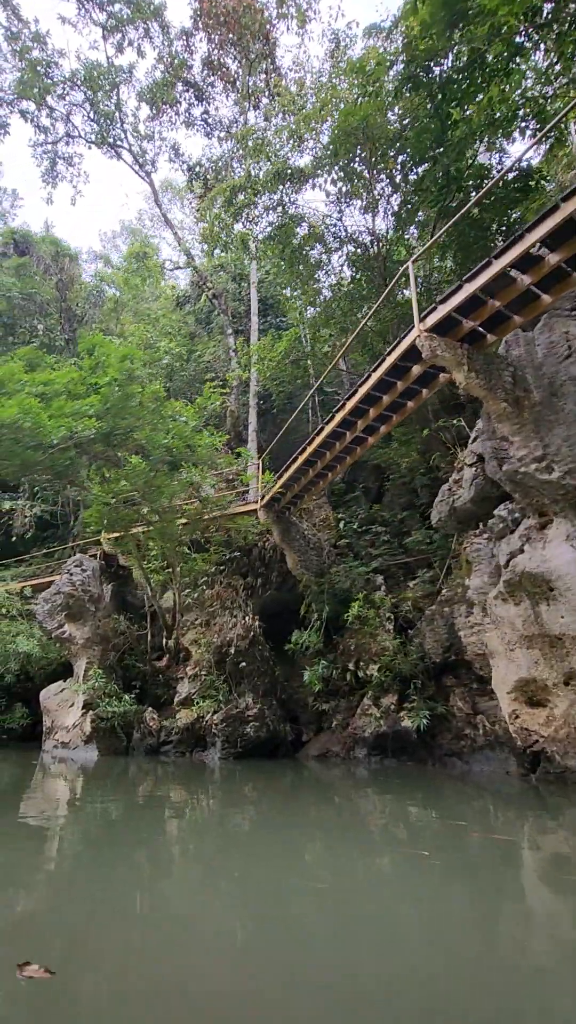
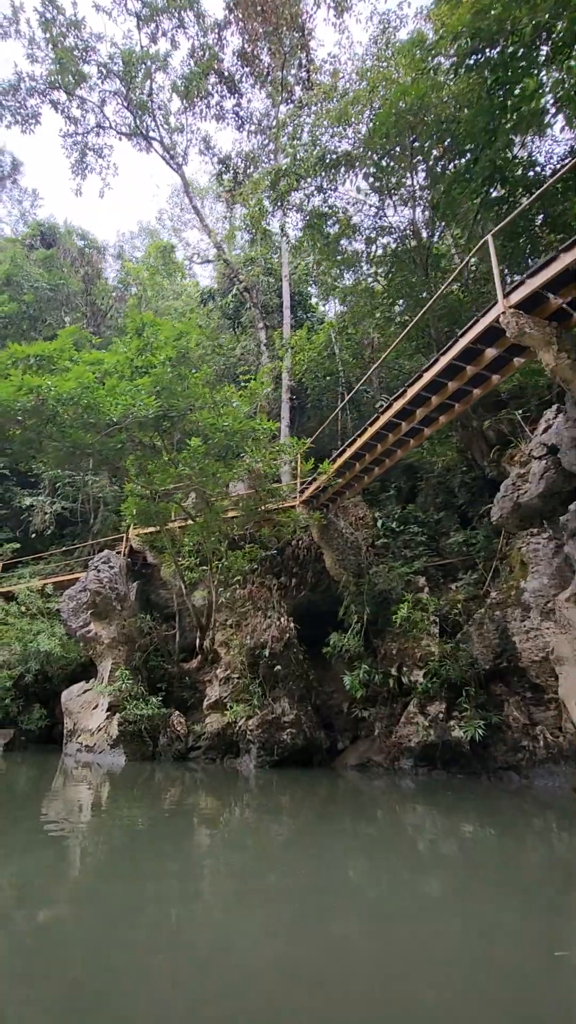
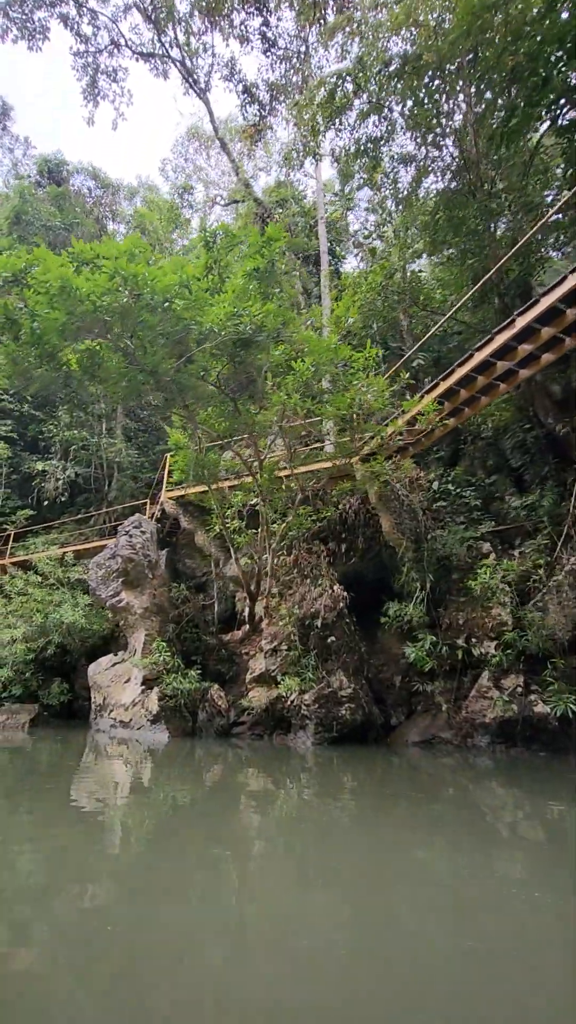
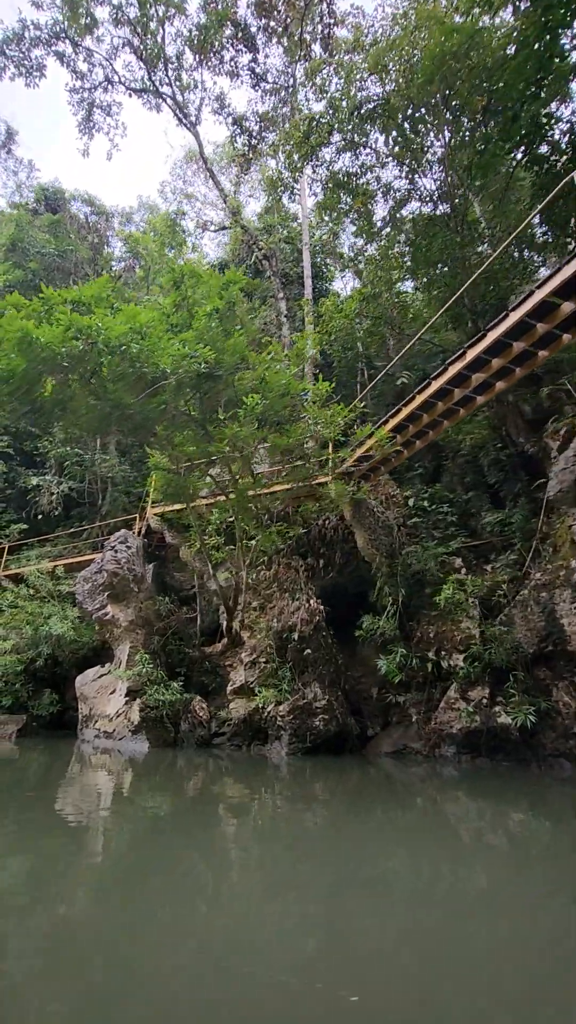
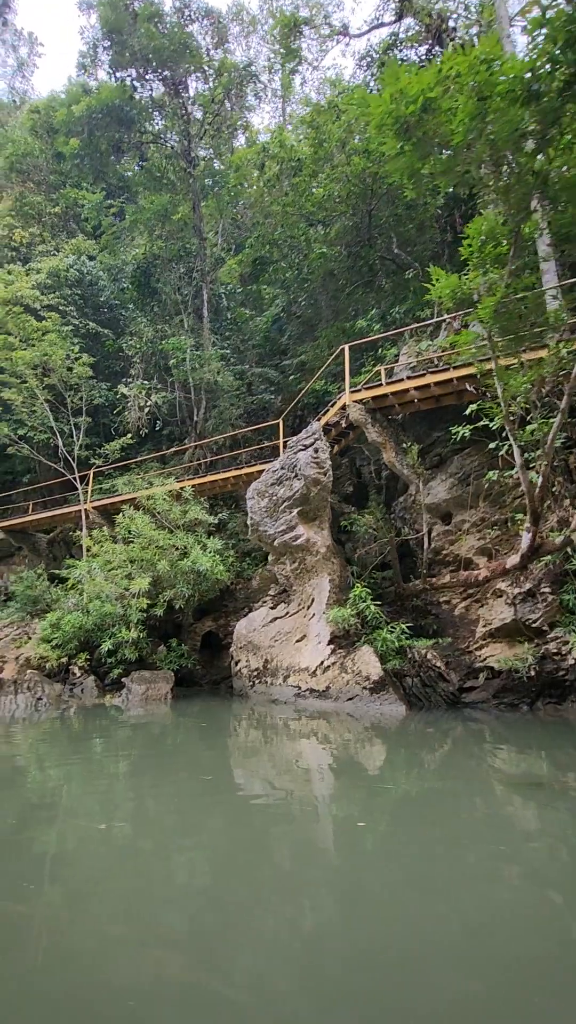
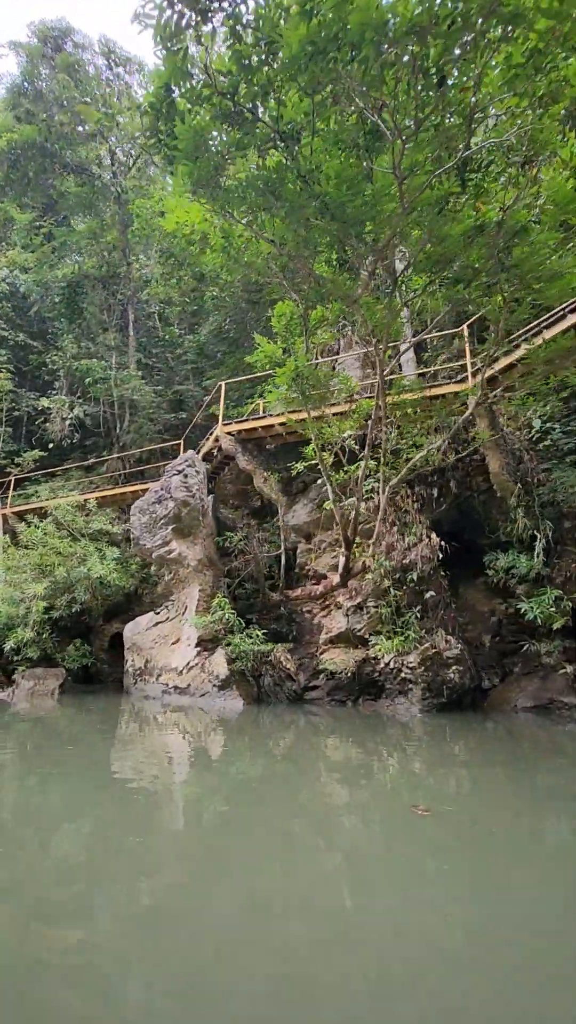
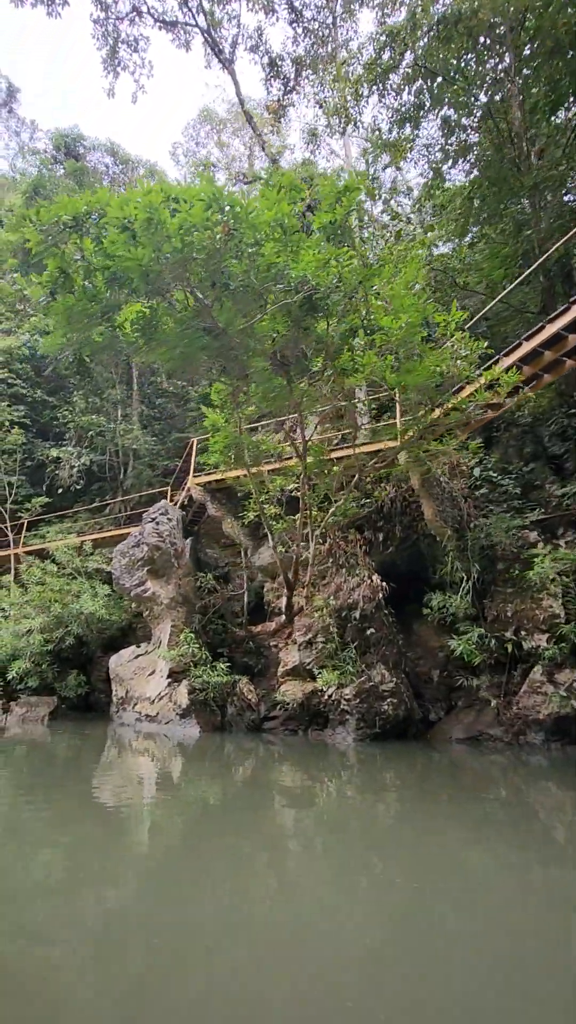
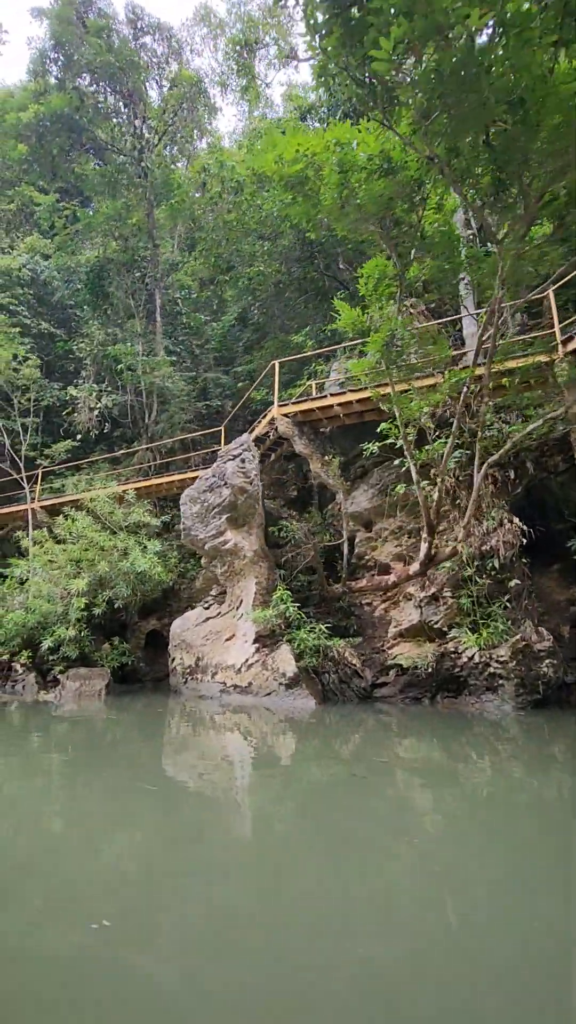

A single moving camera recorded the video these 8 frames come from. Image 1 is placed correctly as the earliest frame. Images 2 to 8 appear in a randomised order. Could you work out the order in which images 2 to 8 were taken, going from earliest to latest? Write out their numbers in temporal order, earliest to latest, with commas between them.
2, 4, 3, 7, 6, 8, 5
